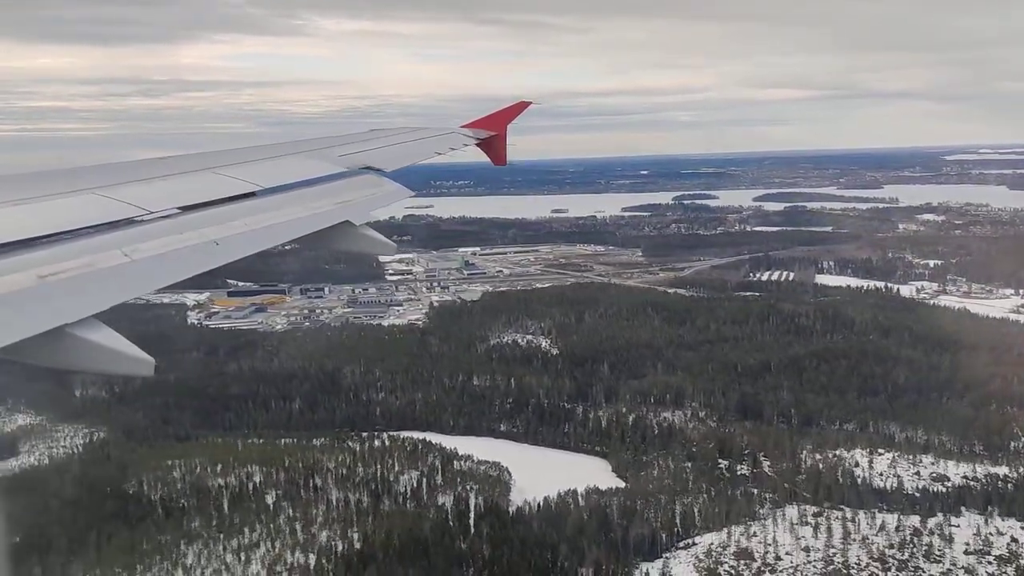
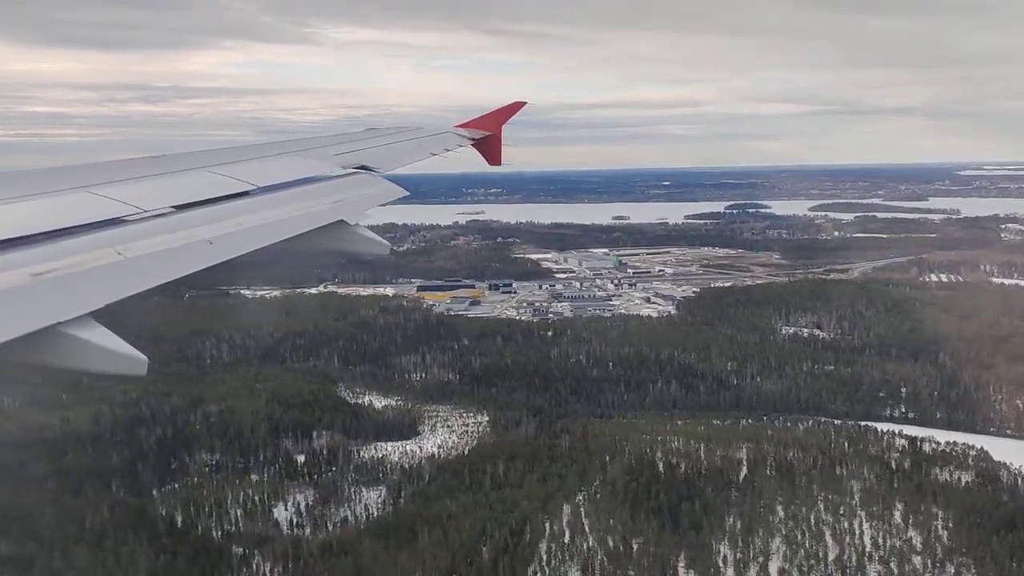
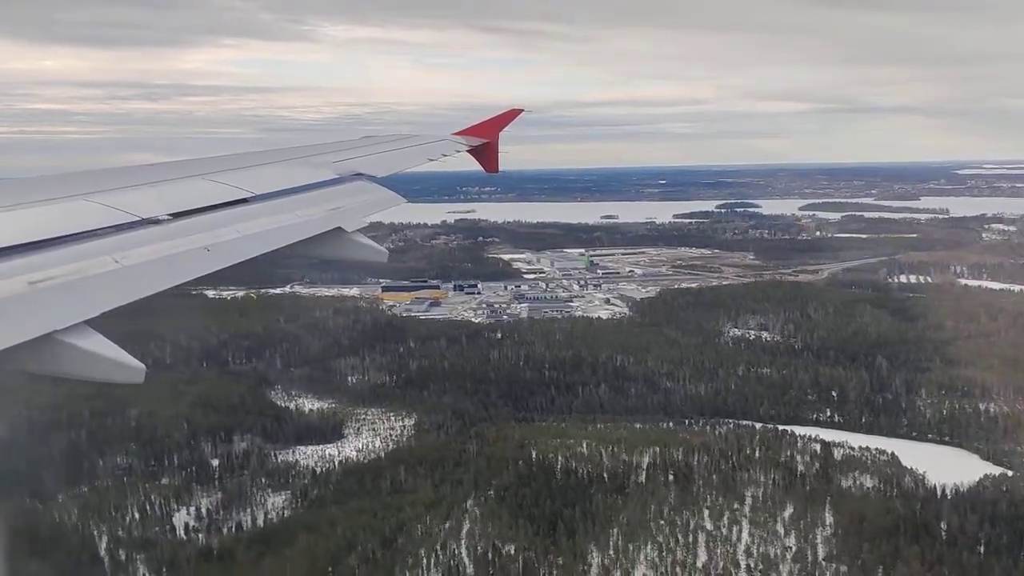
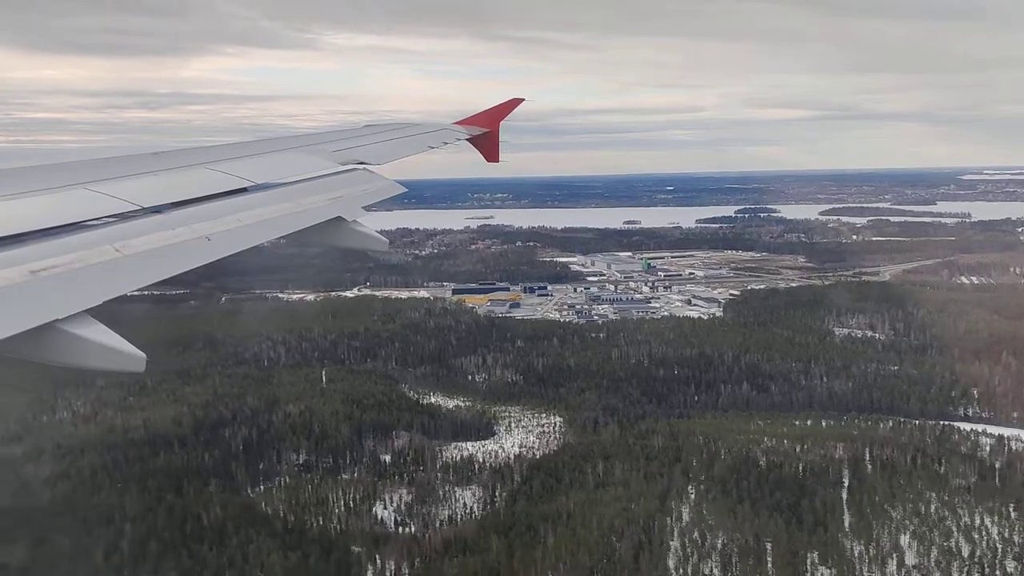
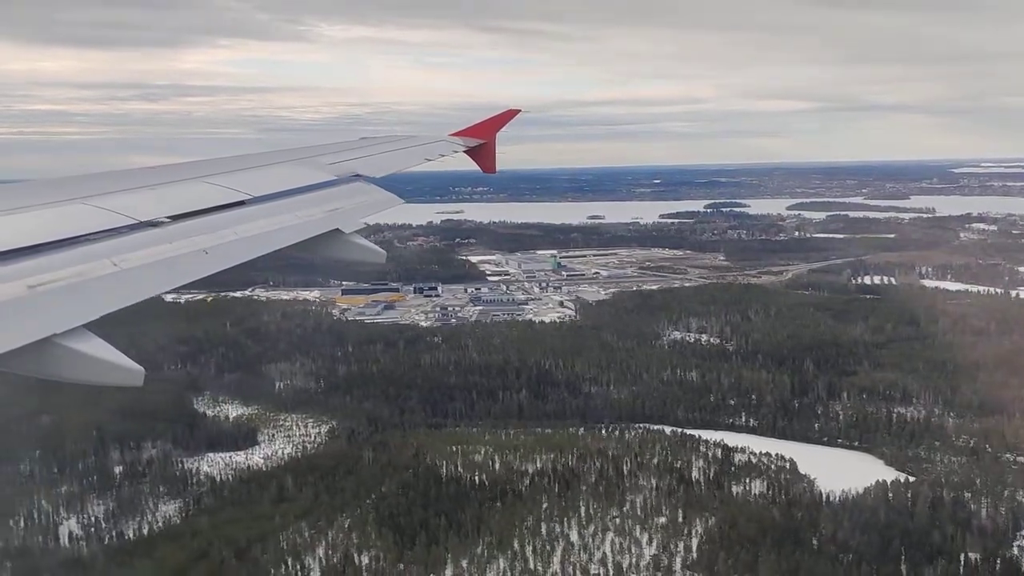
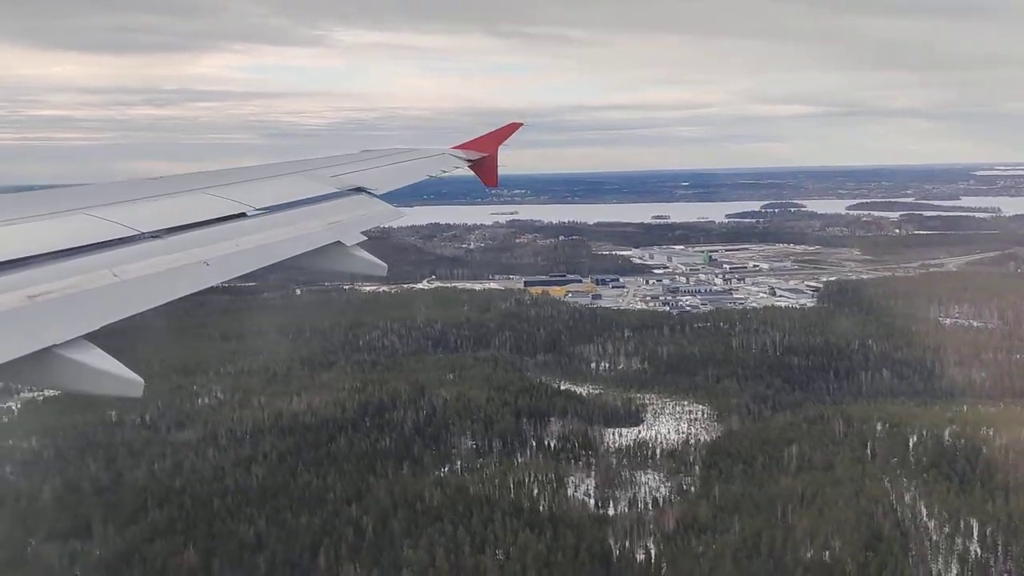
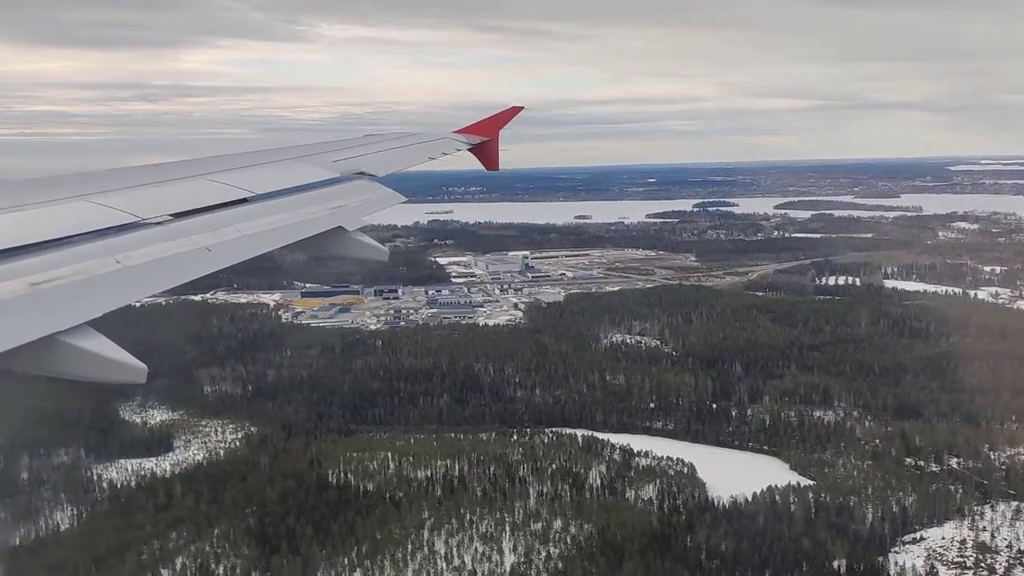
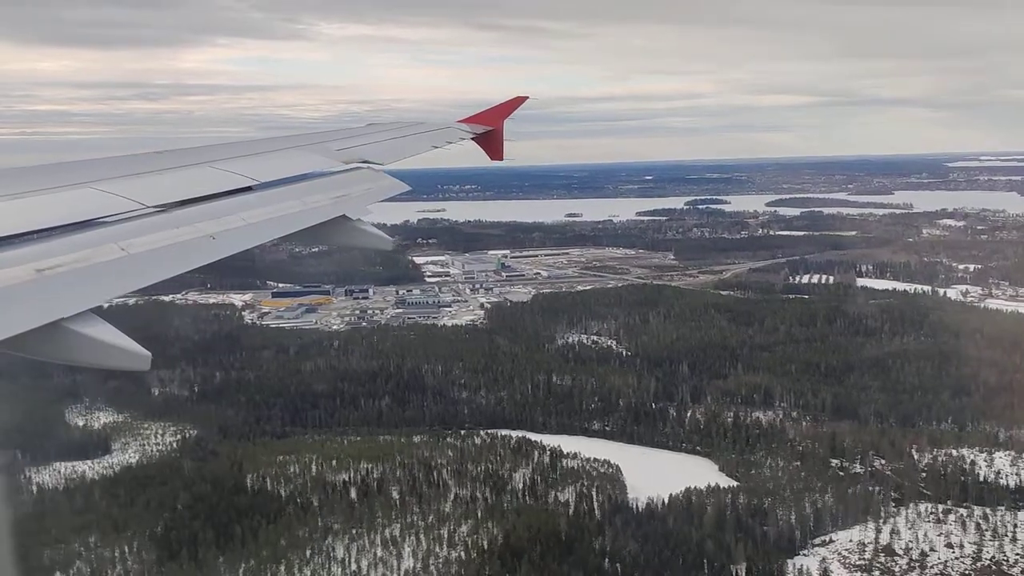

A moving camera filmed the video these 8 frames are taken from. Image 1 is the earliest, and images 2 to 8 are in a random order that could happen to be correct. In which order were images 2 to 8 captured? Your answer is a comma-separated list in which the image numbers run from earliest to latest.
8, 7, 5, 3, 2, 4, 6
